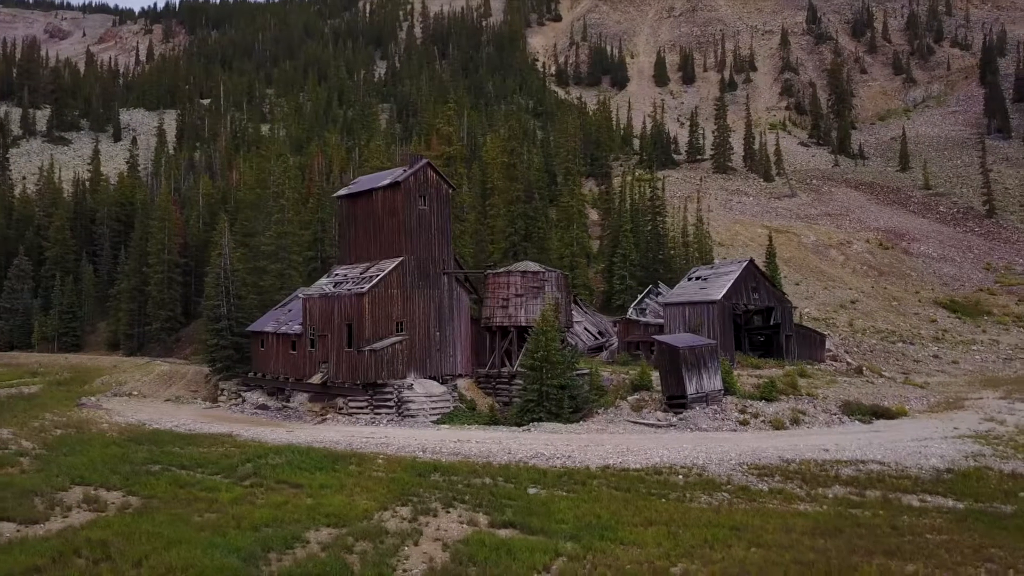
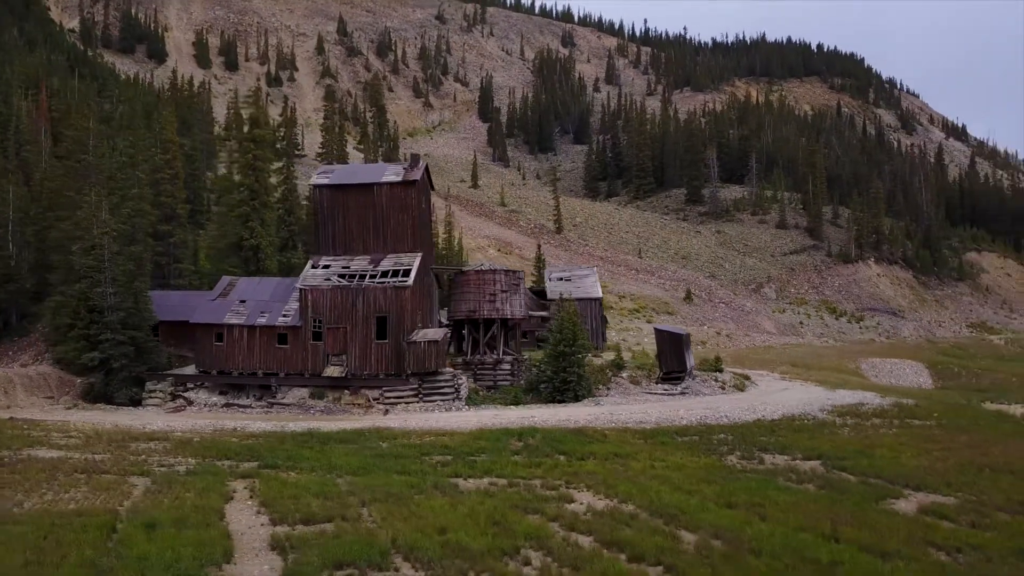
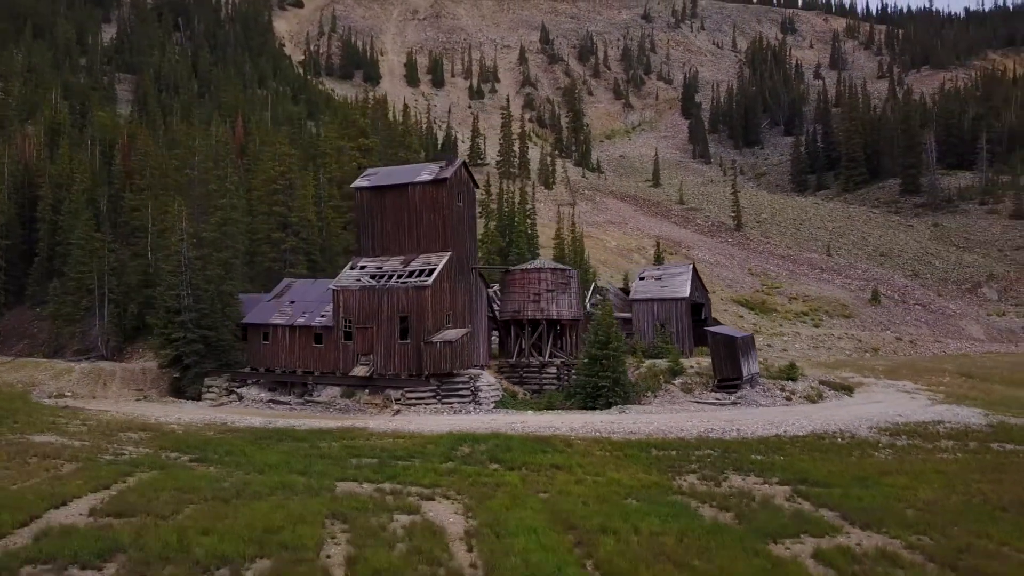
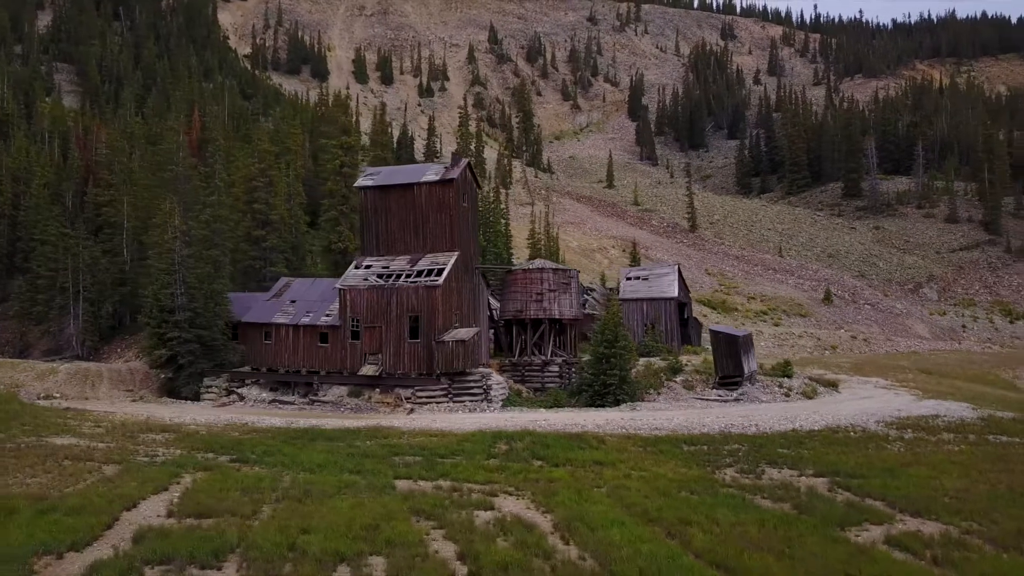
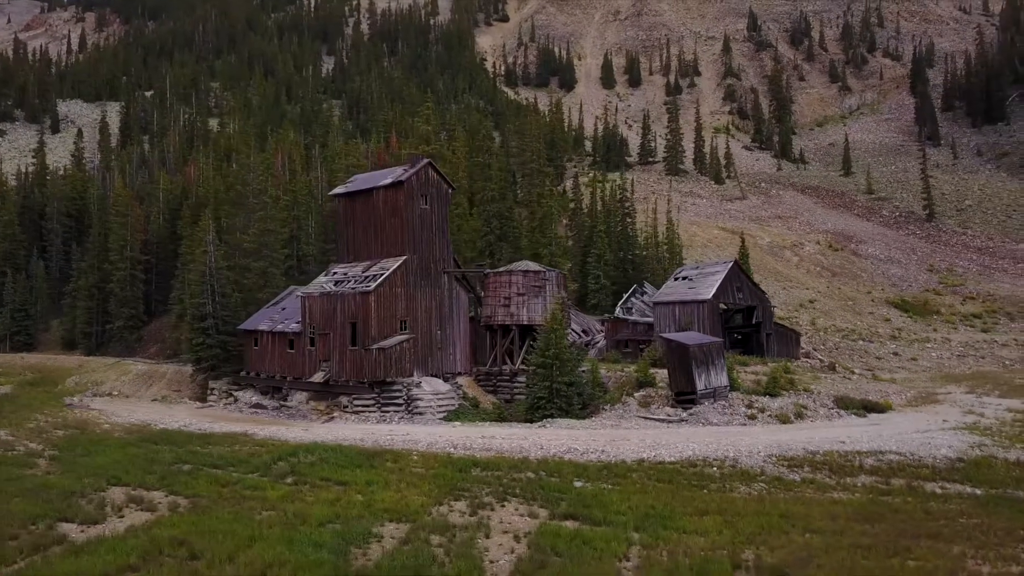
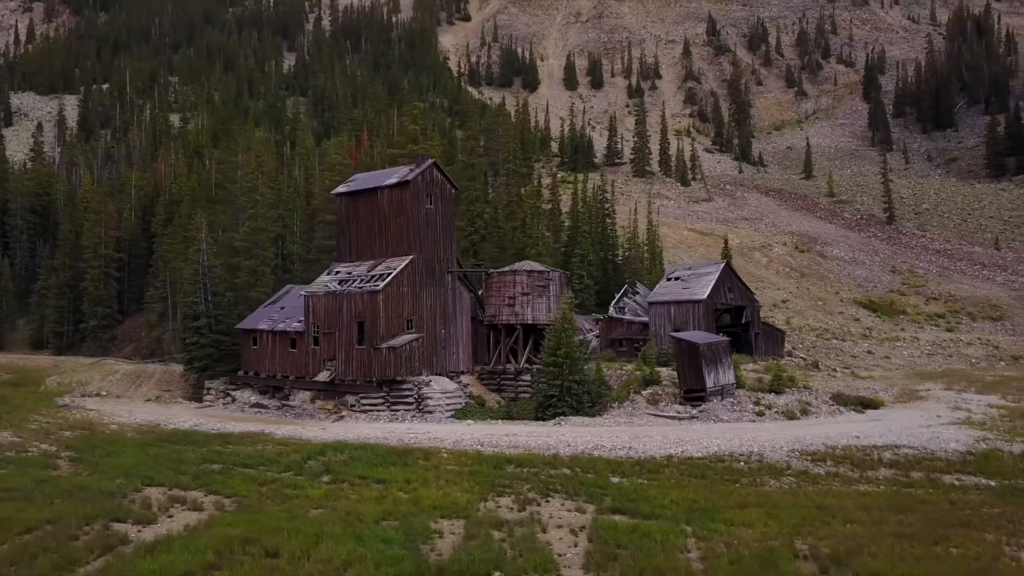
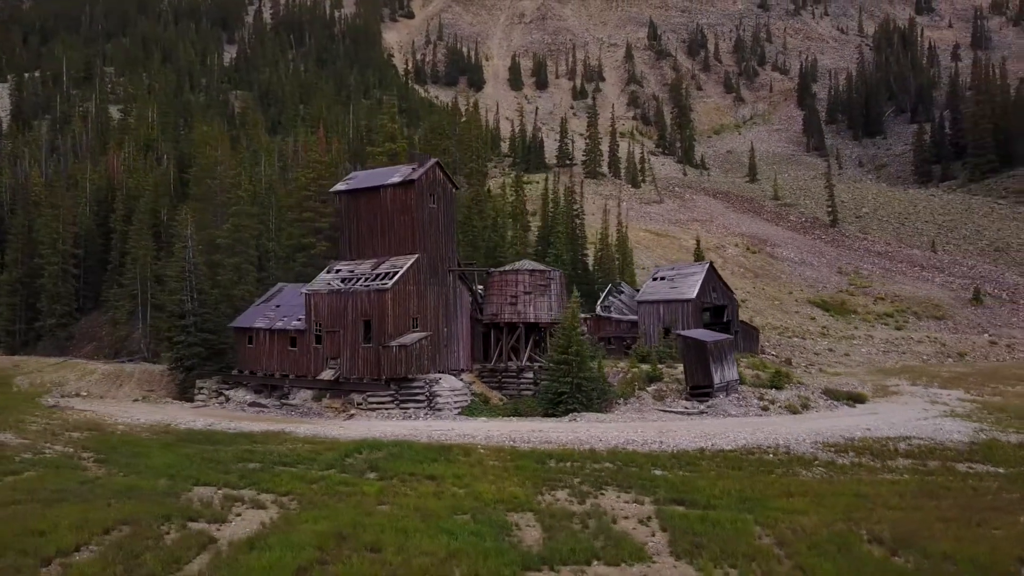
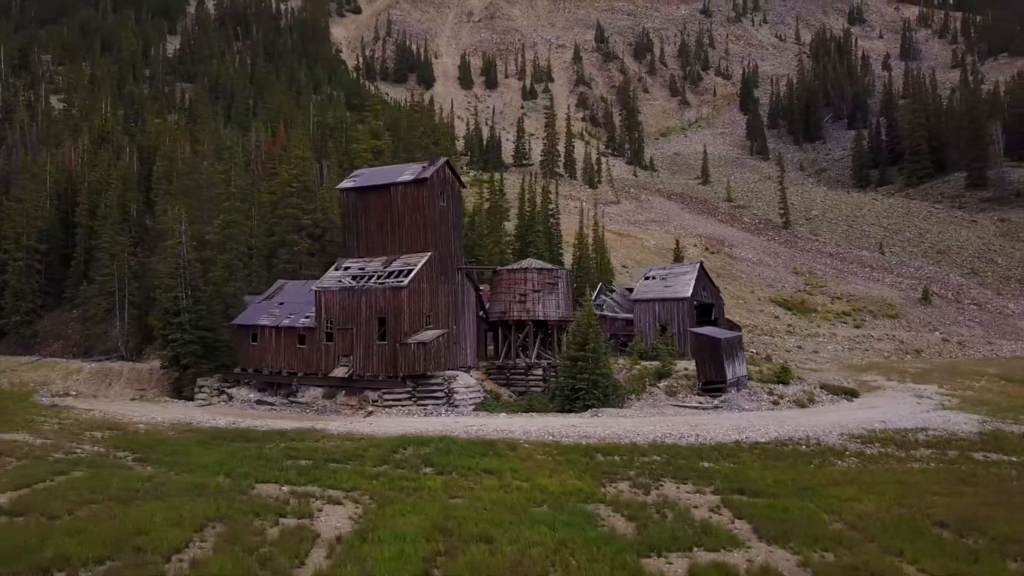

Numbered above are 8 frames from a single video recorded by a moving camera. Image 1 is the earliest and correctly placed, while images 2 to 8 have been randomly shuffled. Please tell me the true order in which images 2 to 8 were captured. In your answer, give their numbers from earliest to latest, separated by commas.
5, 6, 7, 8, 3, 4, 2
